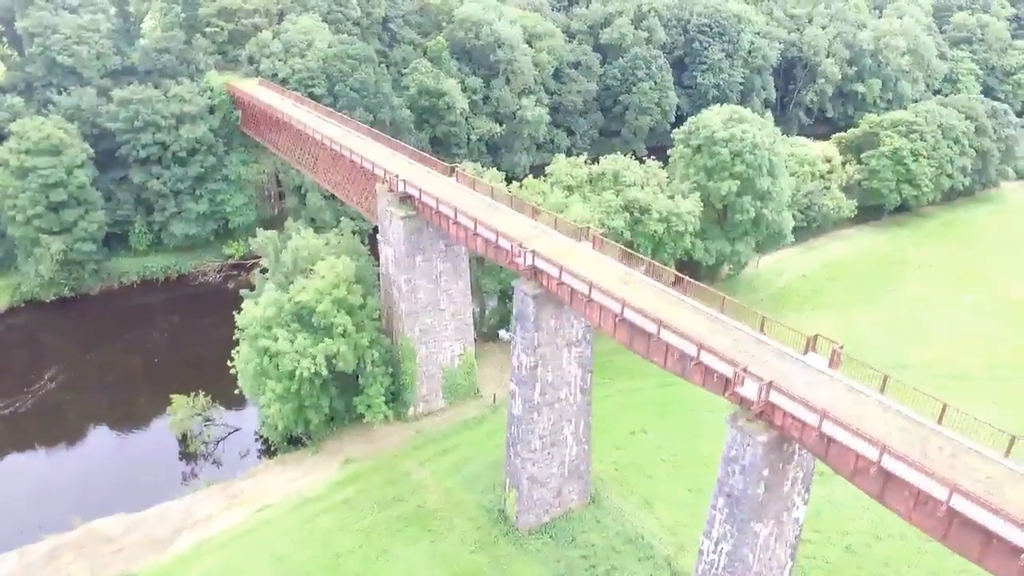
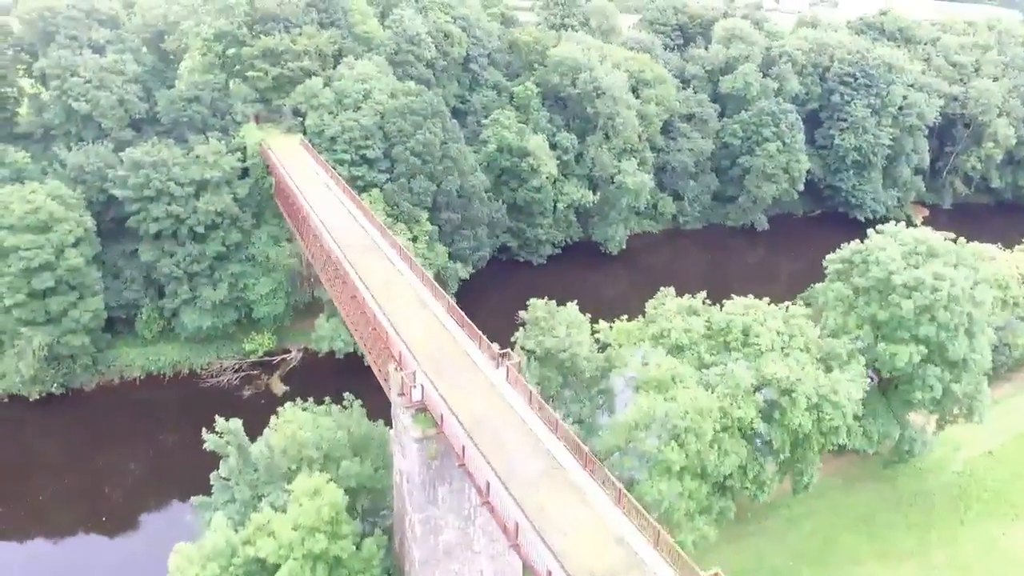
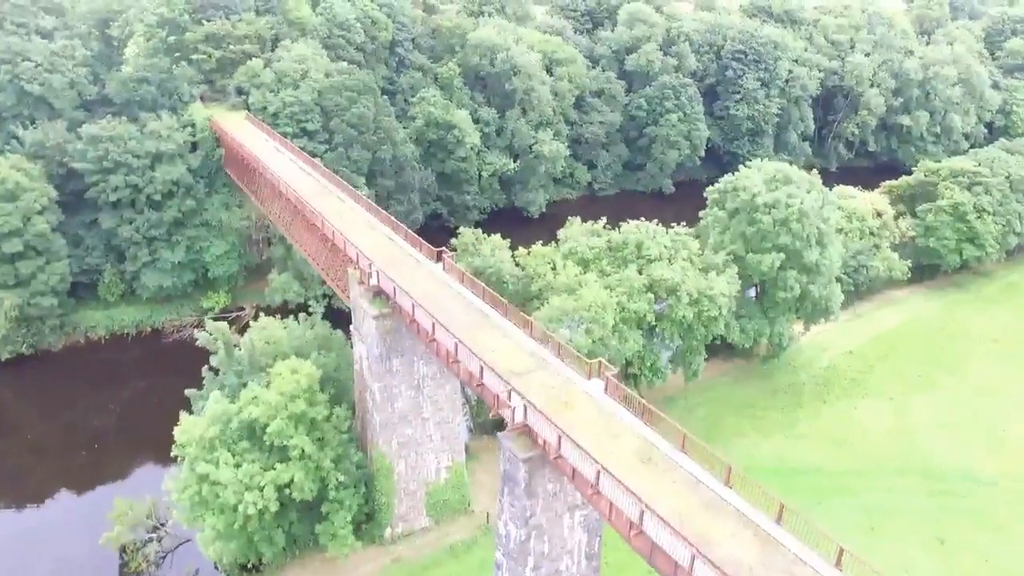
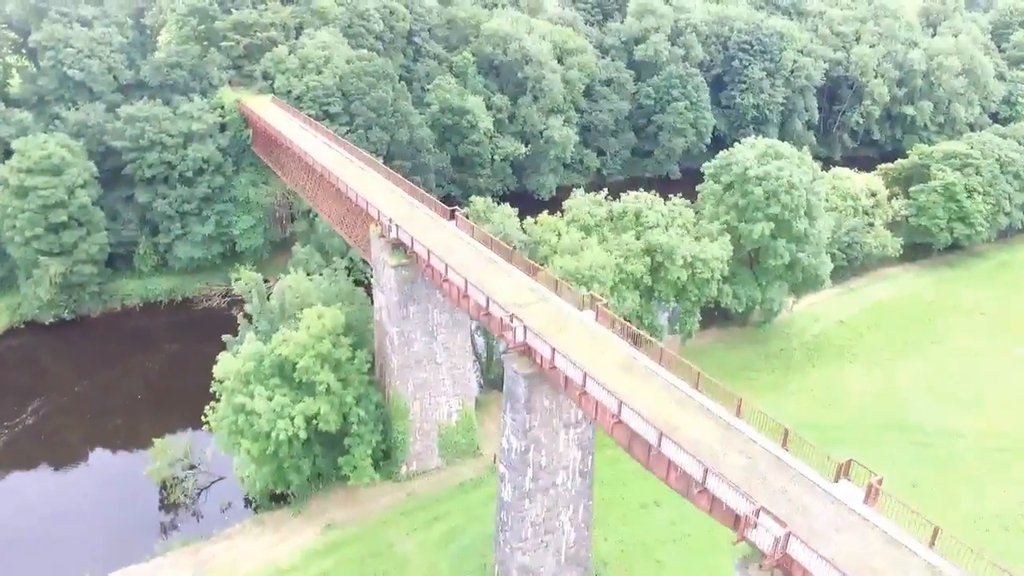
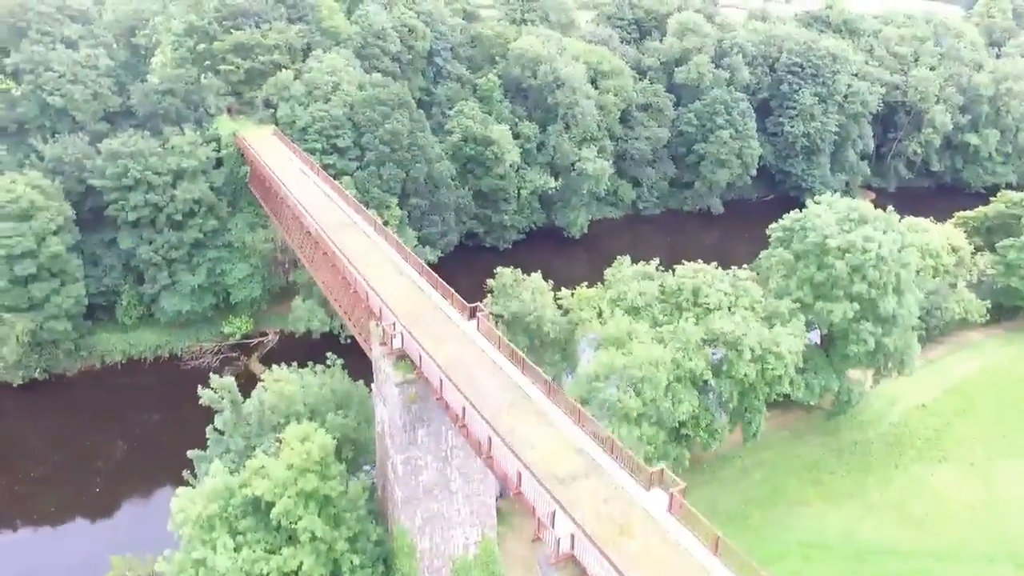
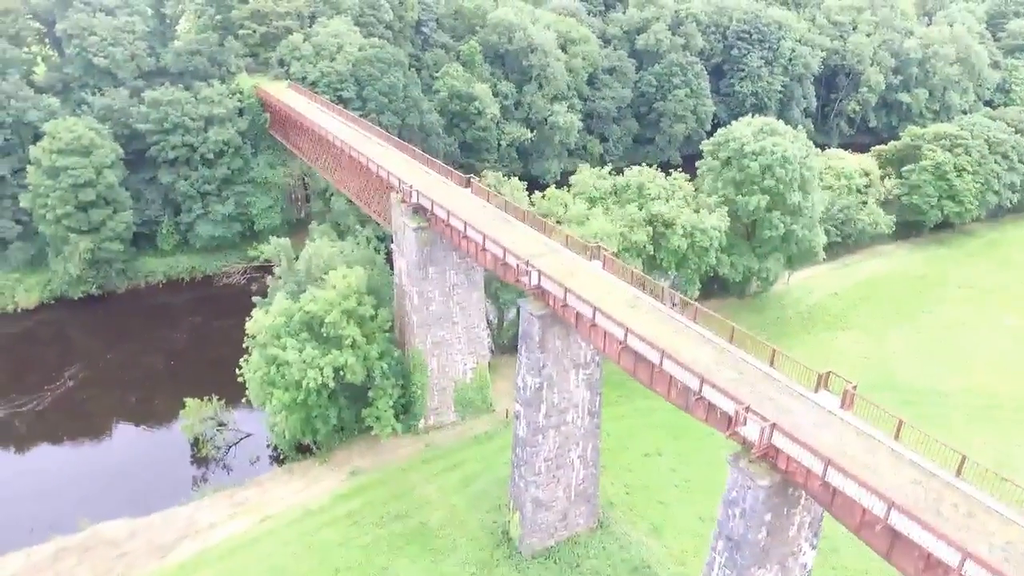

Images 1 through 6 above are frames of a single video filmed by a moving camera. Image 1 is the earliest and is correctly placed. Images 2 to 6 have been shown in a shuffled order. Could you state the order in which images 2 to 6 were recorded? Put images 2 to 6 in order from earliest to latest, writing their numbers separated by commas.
6, 4, 3, 5, 2
